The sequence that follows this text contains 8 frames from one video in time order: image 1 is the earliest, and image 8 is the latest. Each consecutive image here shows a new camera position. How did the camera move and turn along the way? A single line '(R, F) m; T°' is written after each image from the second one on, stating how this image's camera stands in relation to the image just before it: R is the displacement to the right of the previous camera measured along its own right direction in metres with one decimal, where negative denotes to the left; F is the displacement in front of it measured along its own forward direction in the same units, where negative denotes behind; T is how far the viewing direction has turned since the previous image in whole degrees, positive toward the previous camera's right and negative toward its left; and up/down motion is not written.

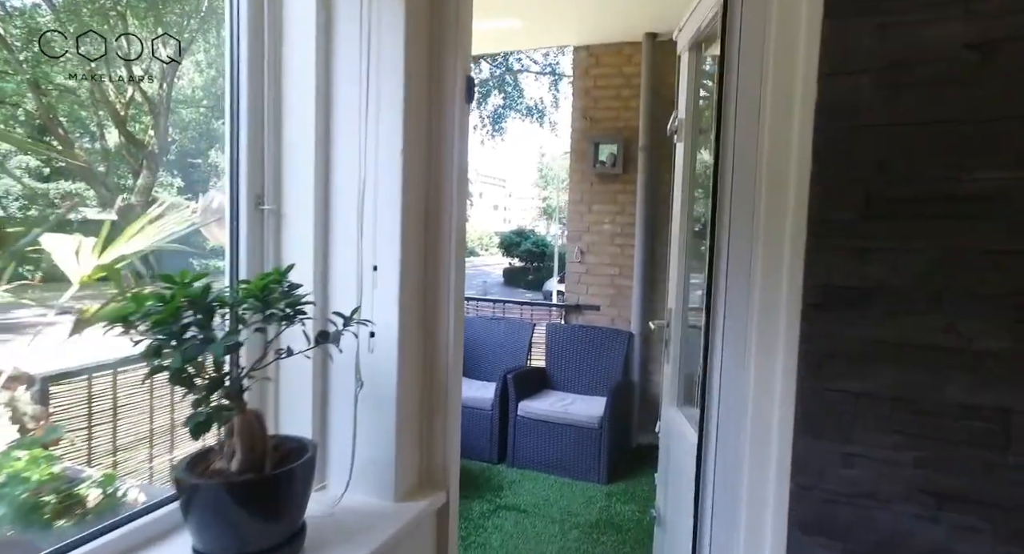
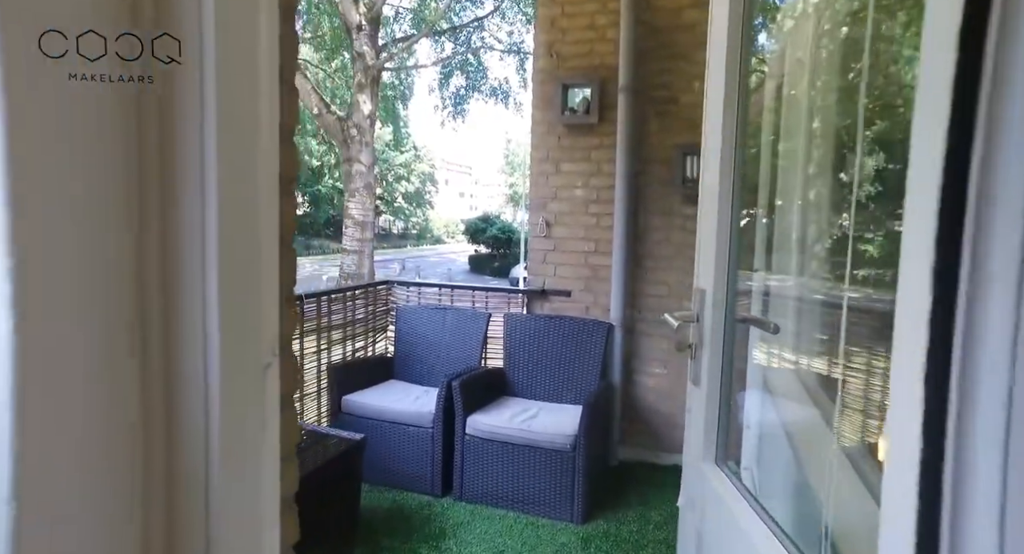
(+0.1, +0.8) m; +3°
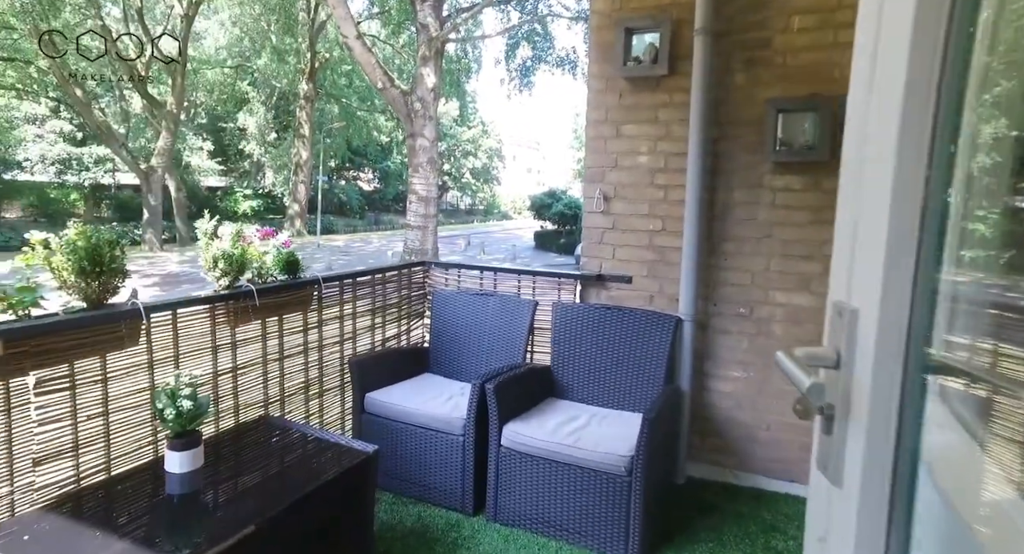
(+0.1, +0.5) m; -6°
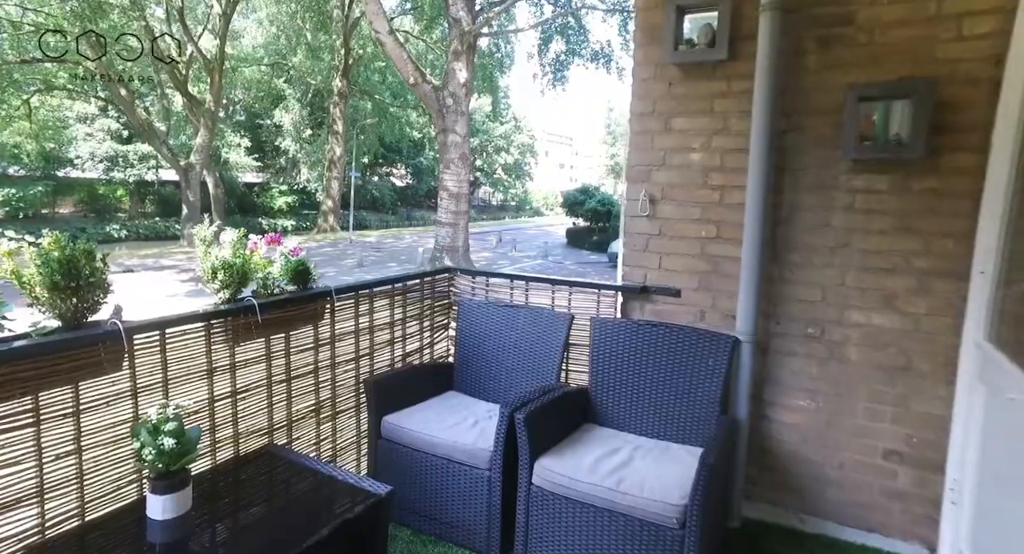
(0.0, +0.3) m; -3°
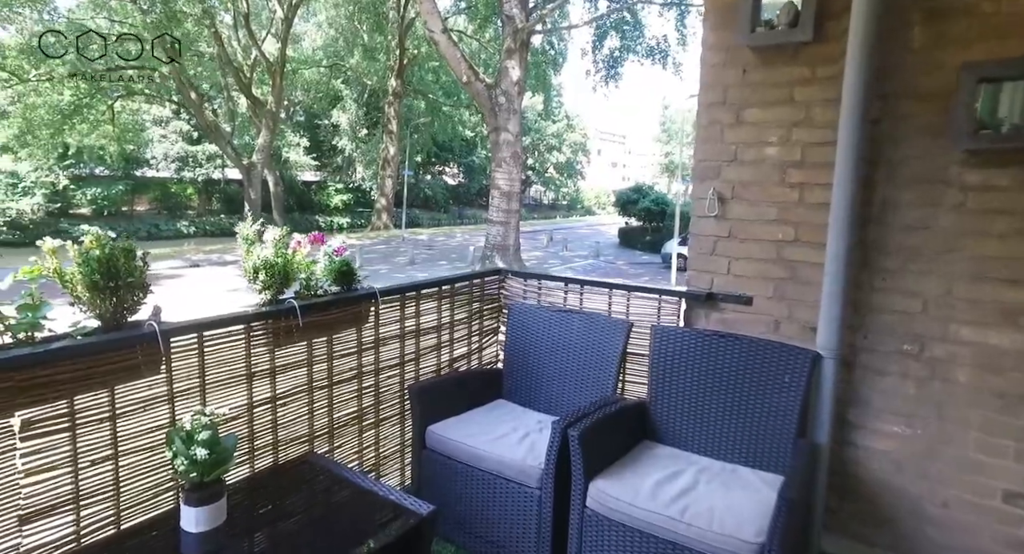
(0.0, +0.2) m; -5°
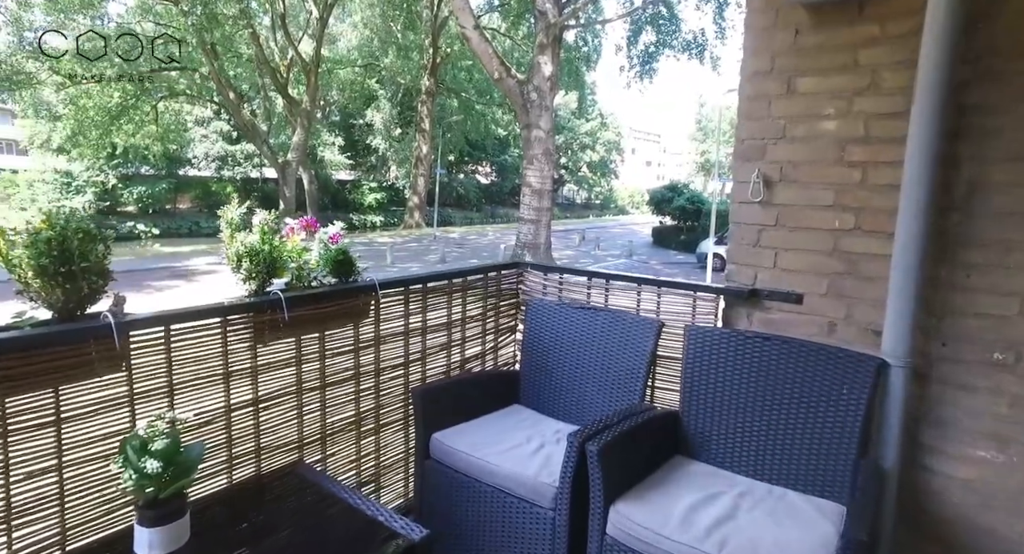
(+0.1, +0.3) m; -3°
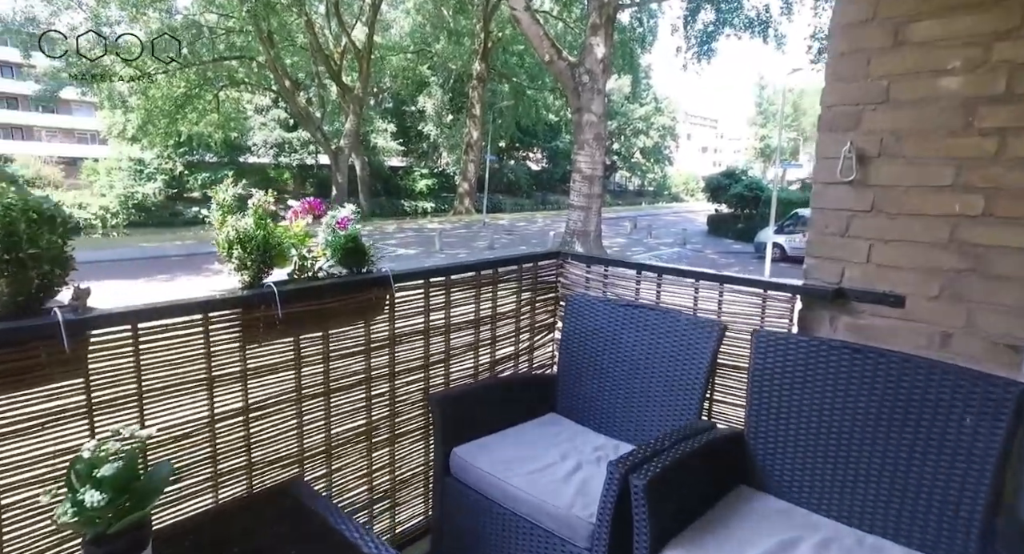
(0.0, +0.3) m; -5°
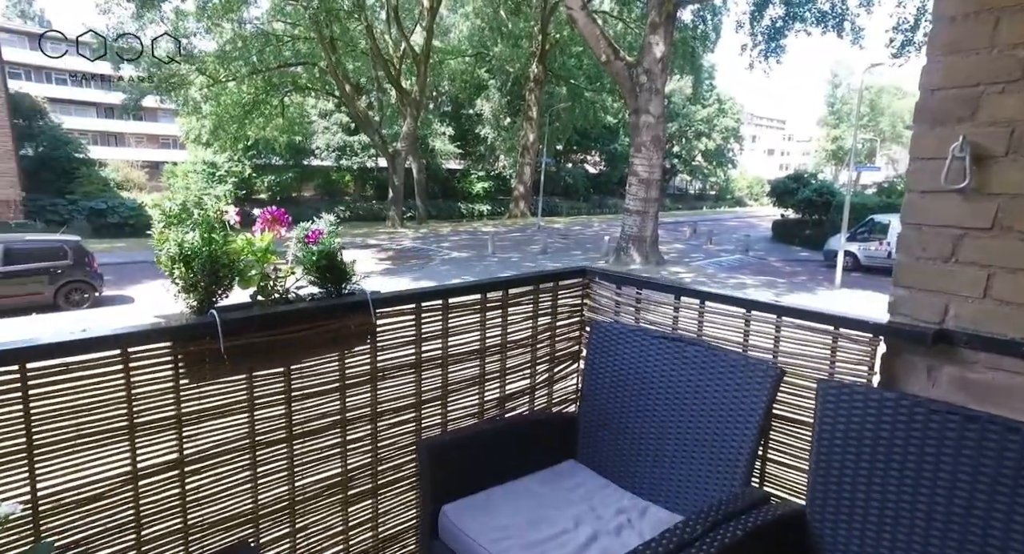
(+0.1, +0.4) m; -5°
